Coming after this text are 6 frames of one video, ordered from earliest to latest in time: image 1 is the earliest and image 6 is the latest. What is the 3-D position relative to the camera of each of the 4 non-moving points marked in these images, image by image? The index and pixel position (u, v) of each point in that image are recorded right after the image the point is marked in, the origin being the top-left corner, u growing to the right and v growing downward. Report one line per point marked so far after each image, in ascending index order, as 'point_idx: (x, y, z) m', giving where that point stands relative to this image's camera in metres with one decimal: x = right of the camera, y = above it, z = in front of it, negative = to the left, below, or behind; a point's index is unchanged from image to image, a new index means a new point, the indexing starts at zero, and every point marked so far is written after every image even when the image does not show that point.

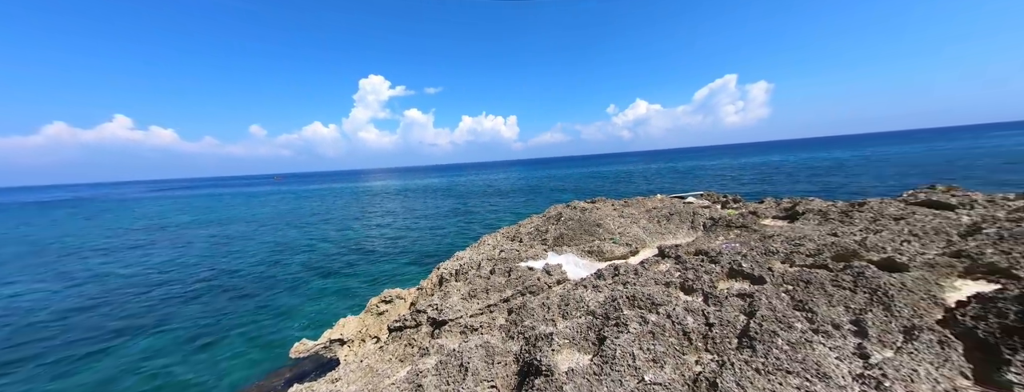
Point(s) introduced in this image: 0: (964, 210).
0: (+13.1, -0.2, +8.4) m
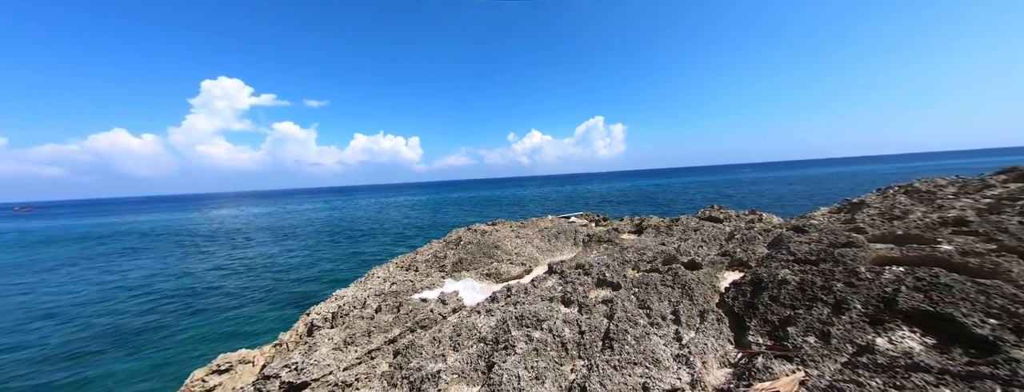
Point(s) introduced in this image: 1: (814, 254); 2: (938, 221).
0: (+8.8, -1.0, +12.5) m
1: (+5.8, -1.0, +5.7) m
2: (+8.7, -0.5, +6.1) m
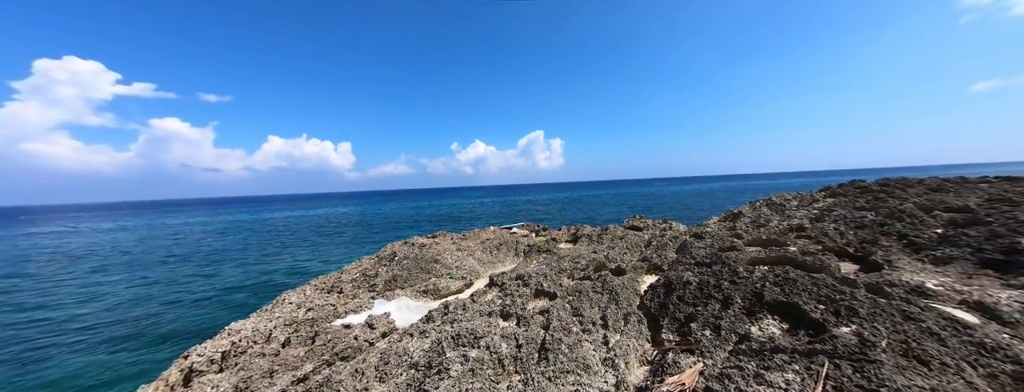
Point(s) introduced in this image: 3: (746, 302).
0: (+5.9, -1.7, +14.0) m
1: (+4.3, -1.4, +6.8) m
2: (+7.1, -0.8, +7.8) m
3: (+3.7, -1.8, +4.9) m
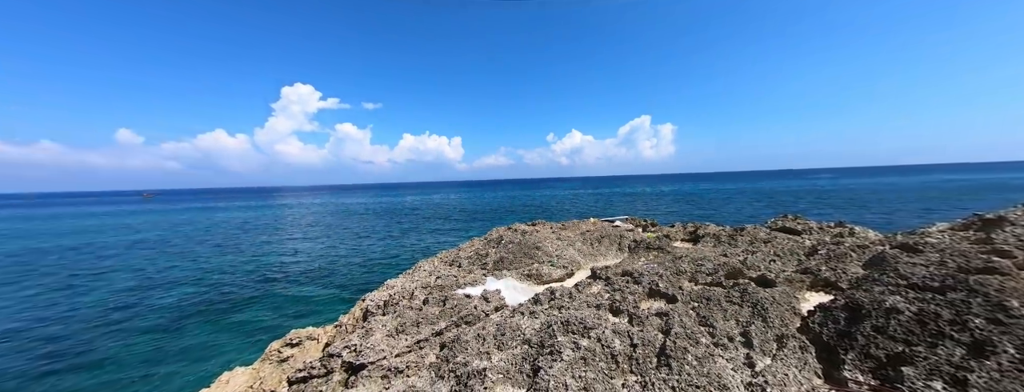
0: (+10.9, -1.4, +10.8) m
1: (+6.8, -1.2, +4.6) m
2: (+9.9, -0.8, +4.5) m
3: (+5.7, -1.7, +3.0) m
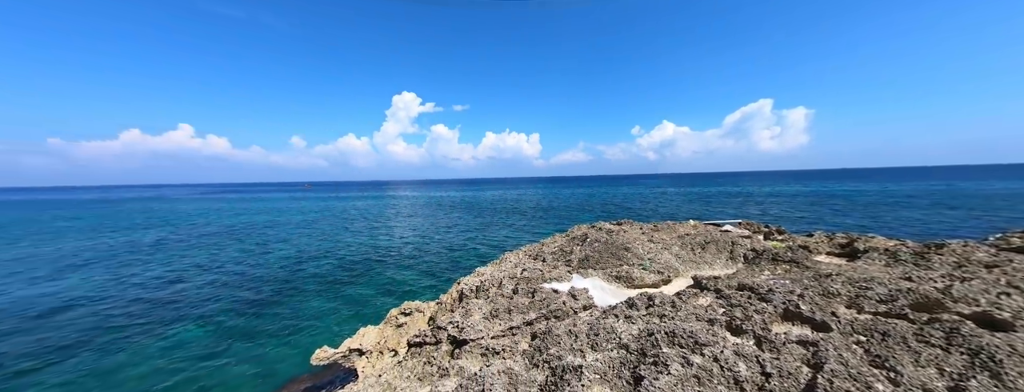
0: (+14.3, -1.5, +6.9) m
1: (+8.6, -1.3, +2.2) m
2: (+11.5, -1.0, +1.2) m
3: (+7.0, -1.8, +1.0) m
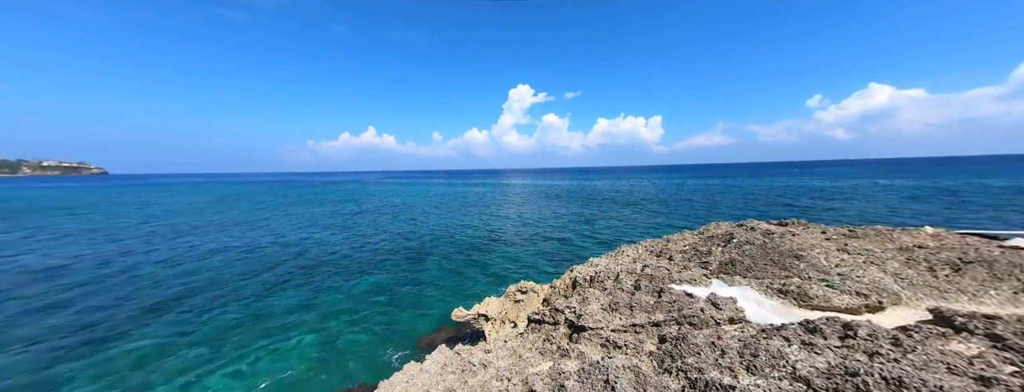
0: (+15.7, -1.2, -0.4) m
1: (+8.6, -1.0, -2.4) m
2: (+10.9, -0.7, -4.5) m
3: (+6.7, -1.4, -2.8) m
